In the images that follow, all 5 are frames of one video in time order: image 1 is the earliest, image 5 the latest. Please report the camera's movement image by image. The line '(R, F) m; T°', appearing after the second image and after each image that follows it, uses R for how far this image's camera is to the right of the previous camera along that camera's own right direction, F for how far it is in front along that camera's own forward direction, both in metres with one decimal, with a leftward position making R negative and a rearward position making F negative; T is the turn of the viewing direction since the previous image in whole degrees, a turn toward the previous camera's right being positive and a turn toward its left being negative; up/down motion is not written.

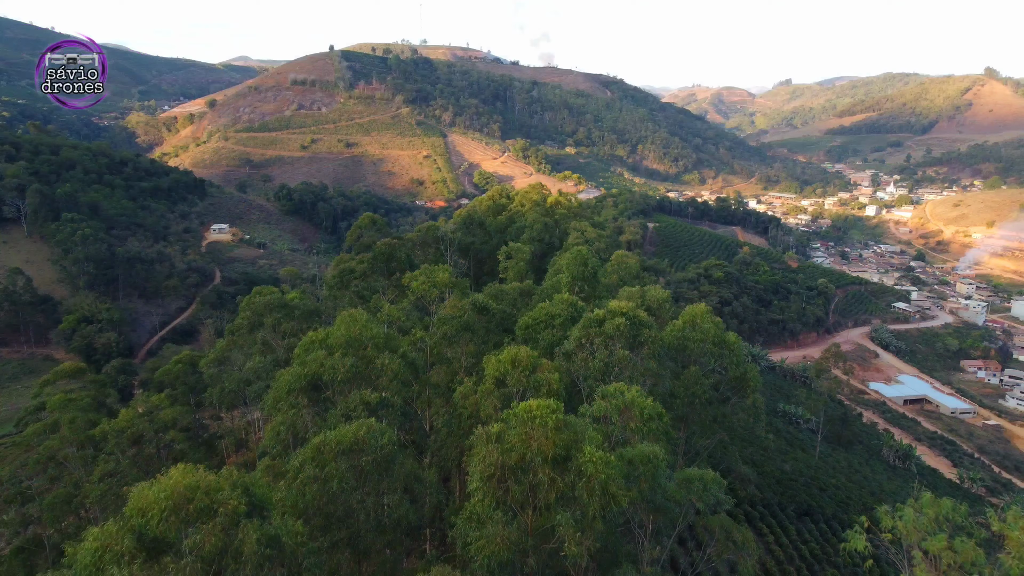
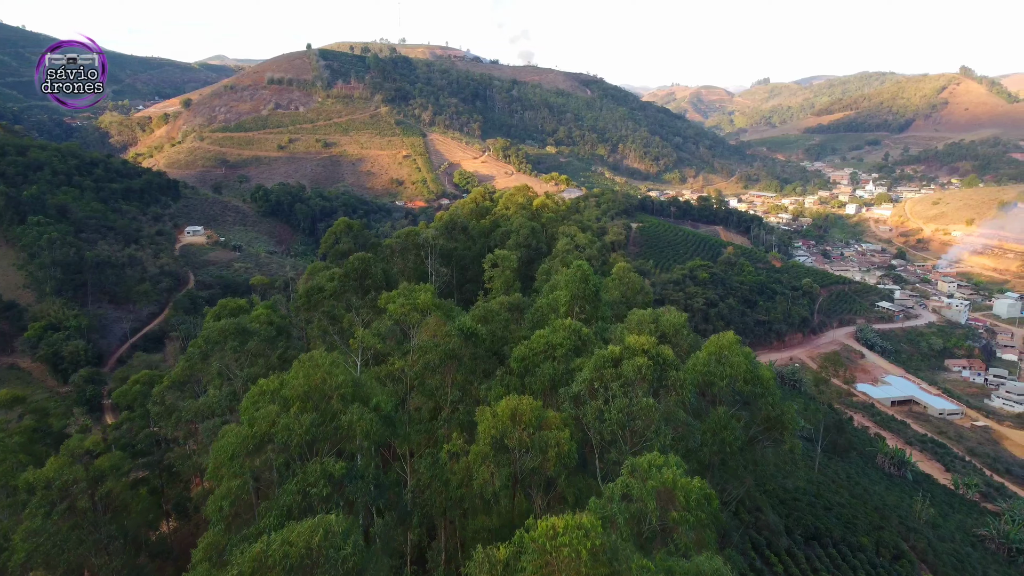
(-0.1, +1.1) m; +2°
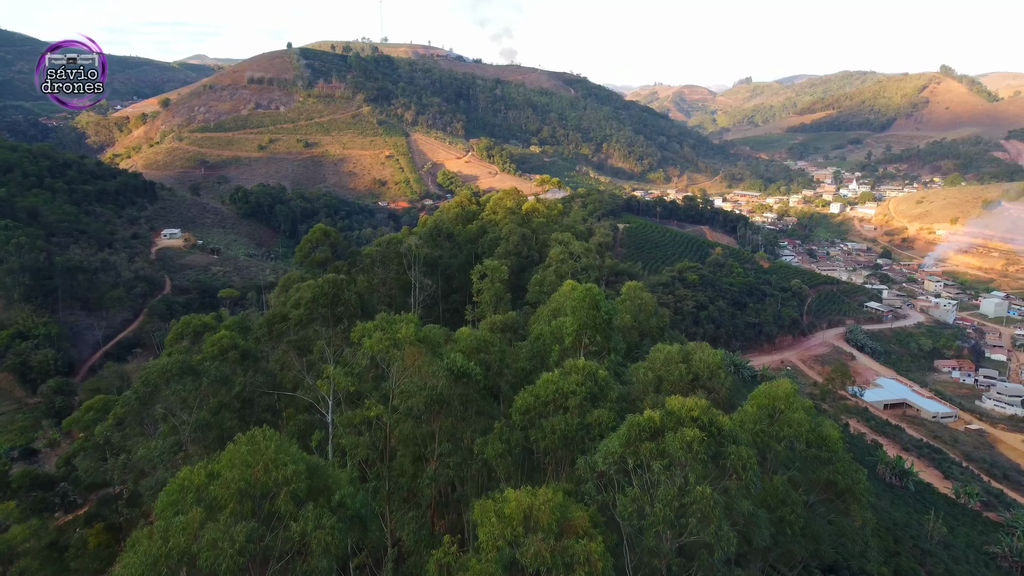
(-0.2, +1.3) m; +2°
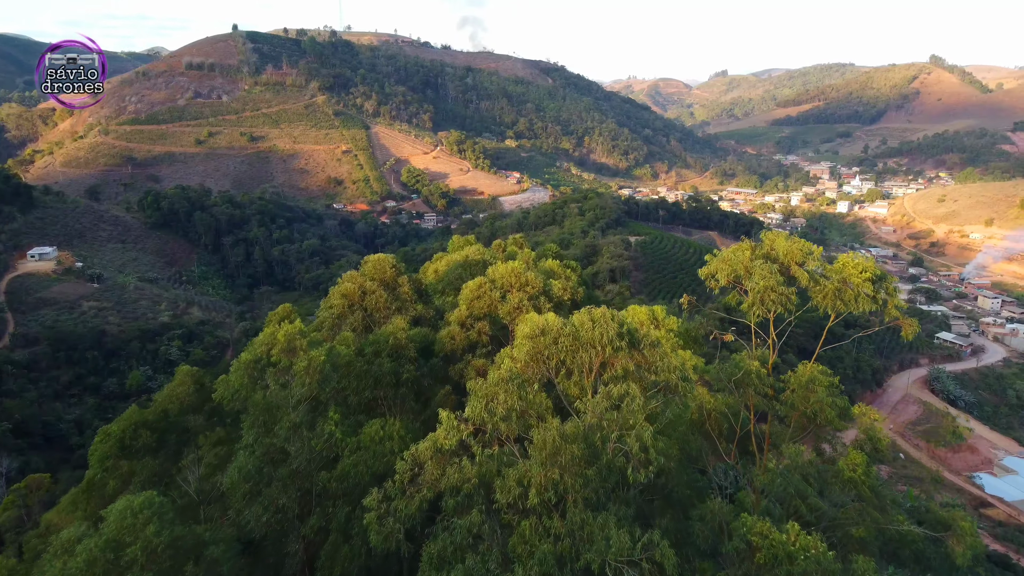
(-2.6, +12.7) m; +4°
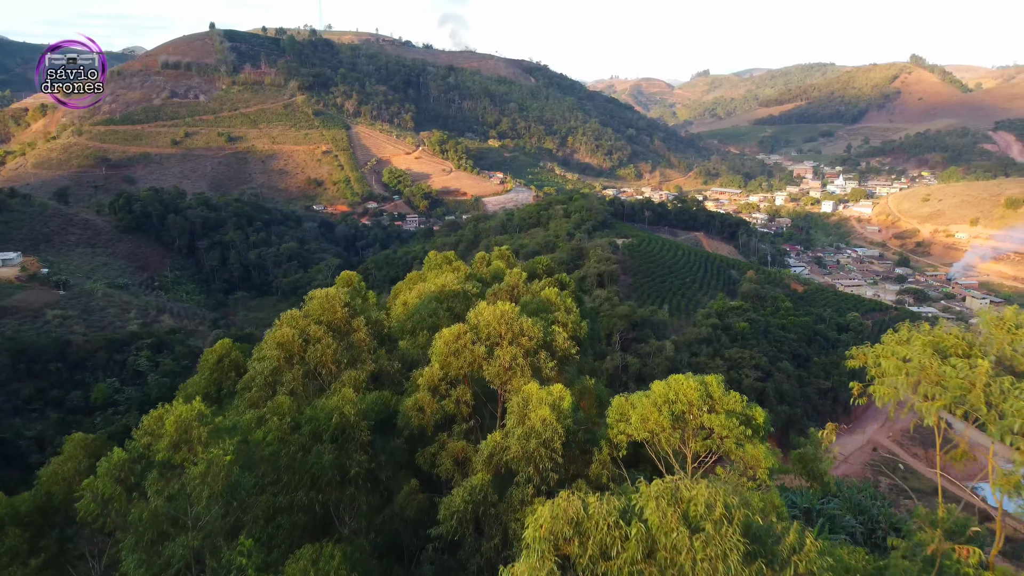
(-0.1, +2.0) m; +2°
